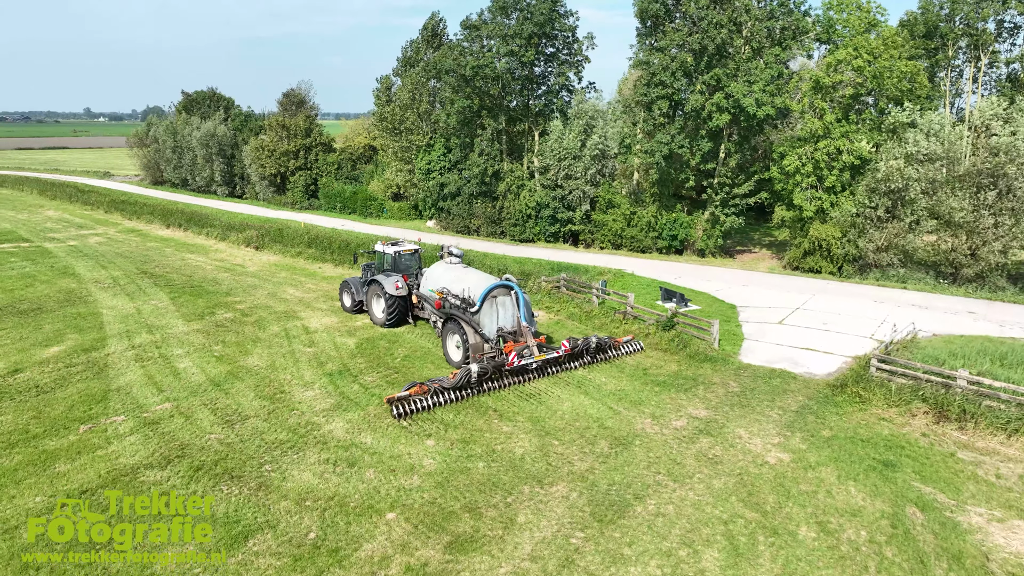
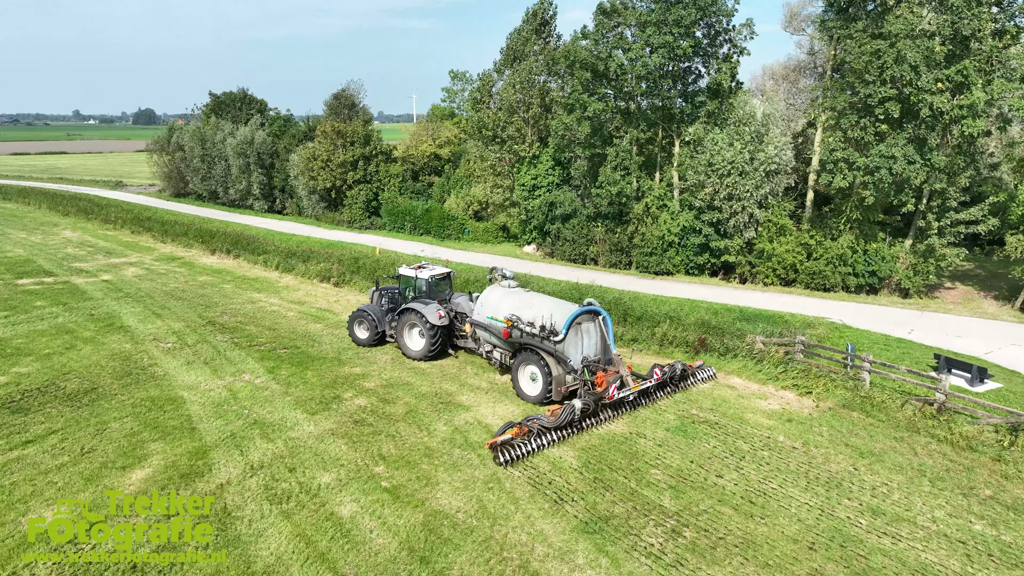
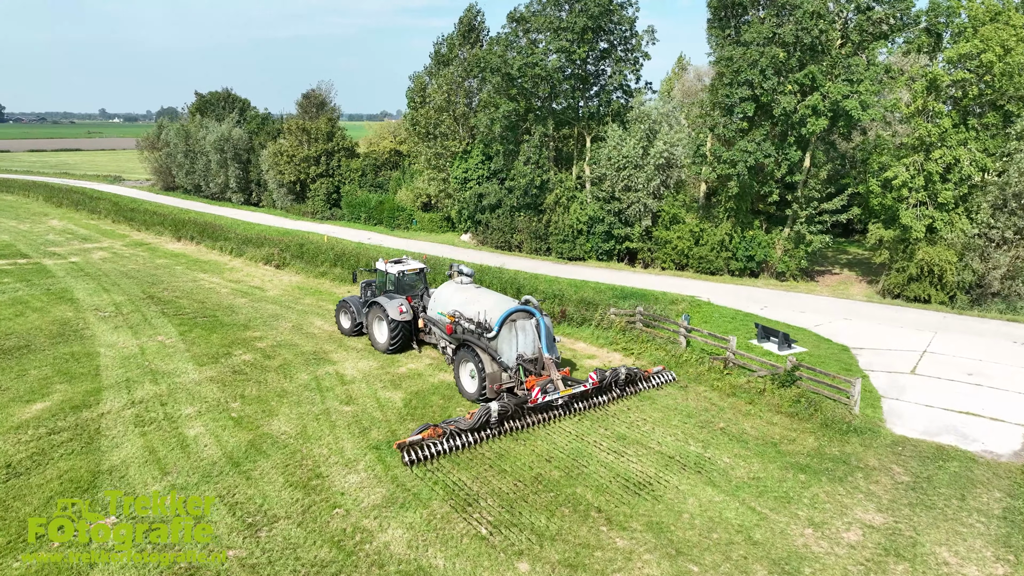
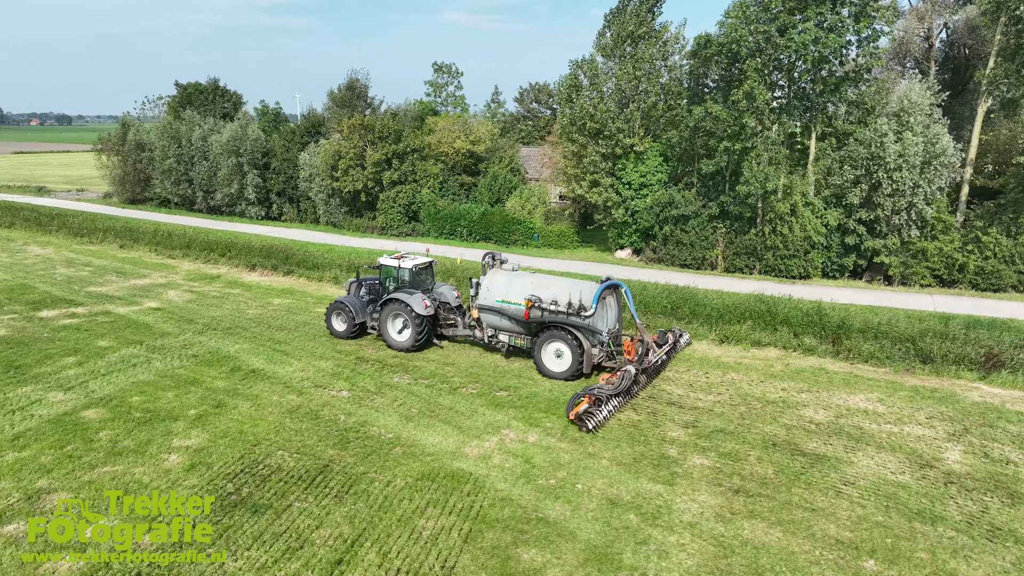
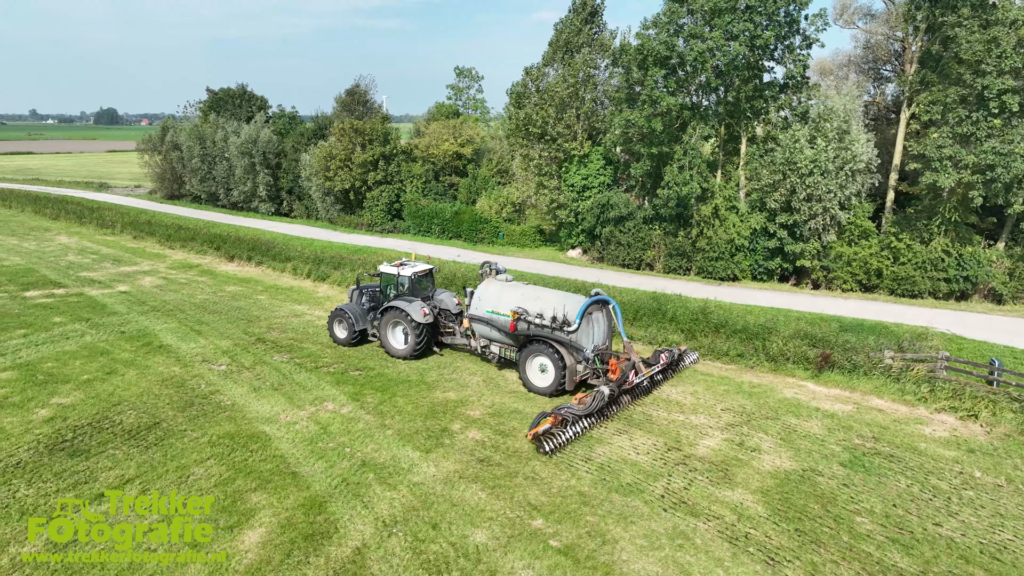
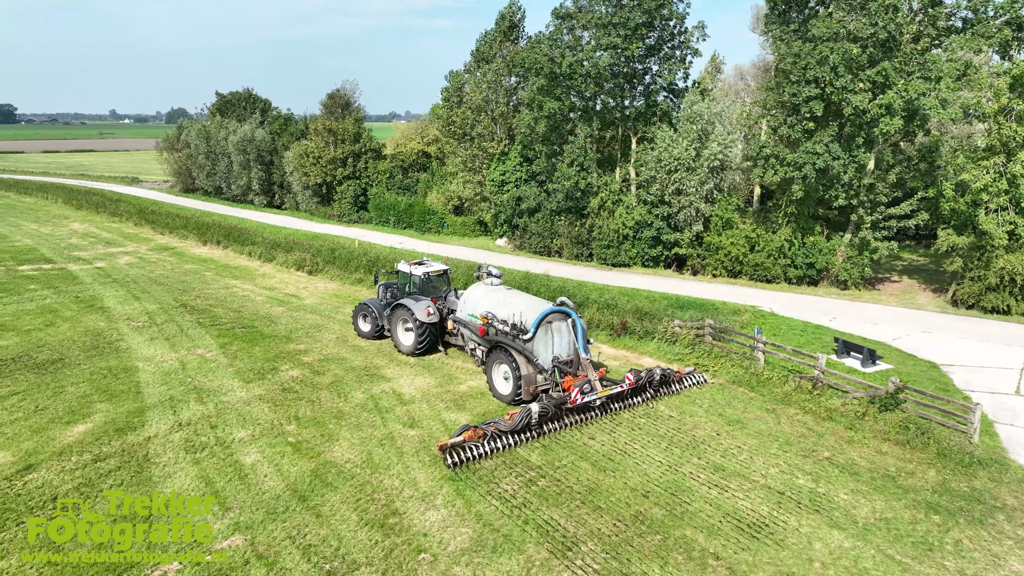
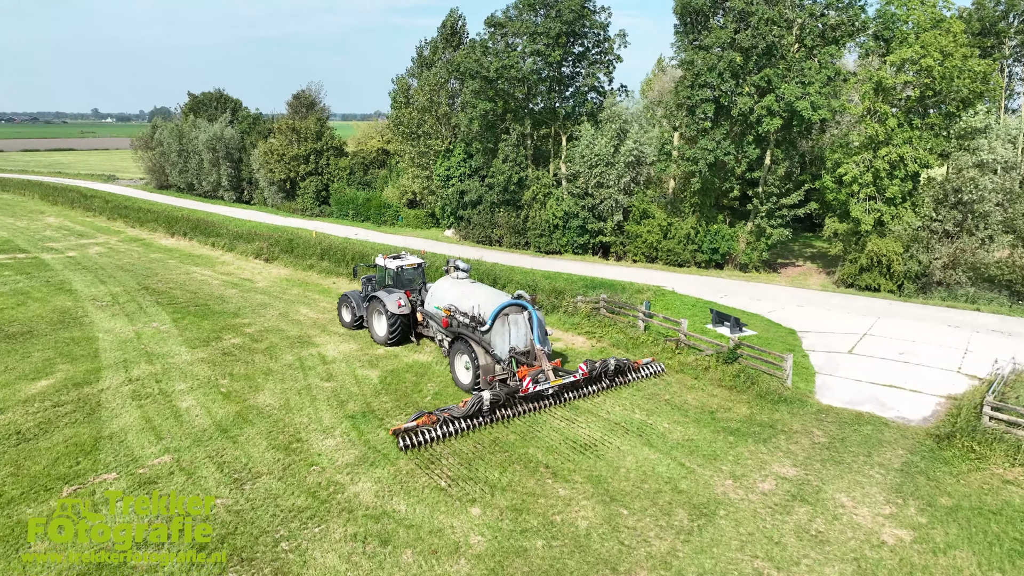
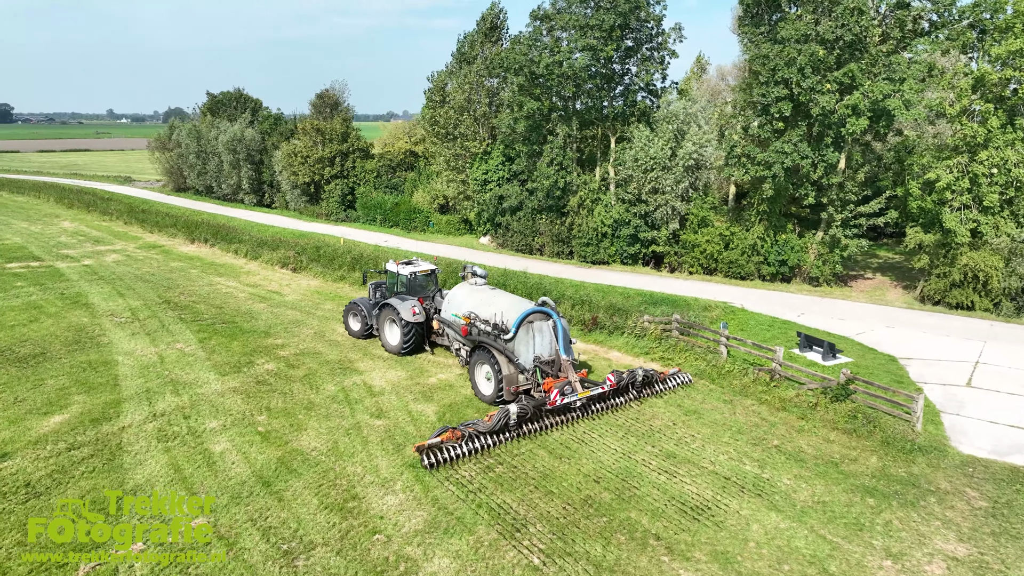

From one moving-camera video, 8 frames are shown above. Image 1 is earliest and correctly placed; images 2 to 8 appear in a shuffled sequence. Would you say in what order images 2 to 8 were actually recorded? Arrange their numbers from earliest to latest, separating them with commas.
7, 3, 8, 6, 2, 5, 4
